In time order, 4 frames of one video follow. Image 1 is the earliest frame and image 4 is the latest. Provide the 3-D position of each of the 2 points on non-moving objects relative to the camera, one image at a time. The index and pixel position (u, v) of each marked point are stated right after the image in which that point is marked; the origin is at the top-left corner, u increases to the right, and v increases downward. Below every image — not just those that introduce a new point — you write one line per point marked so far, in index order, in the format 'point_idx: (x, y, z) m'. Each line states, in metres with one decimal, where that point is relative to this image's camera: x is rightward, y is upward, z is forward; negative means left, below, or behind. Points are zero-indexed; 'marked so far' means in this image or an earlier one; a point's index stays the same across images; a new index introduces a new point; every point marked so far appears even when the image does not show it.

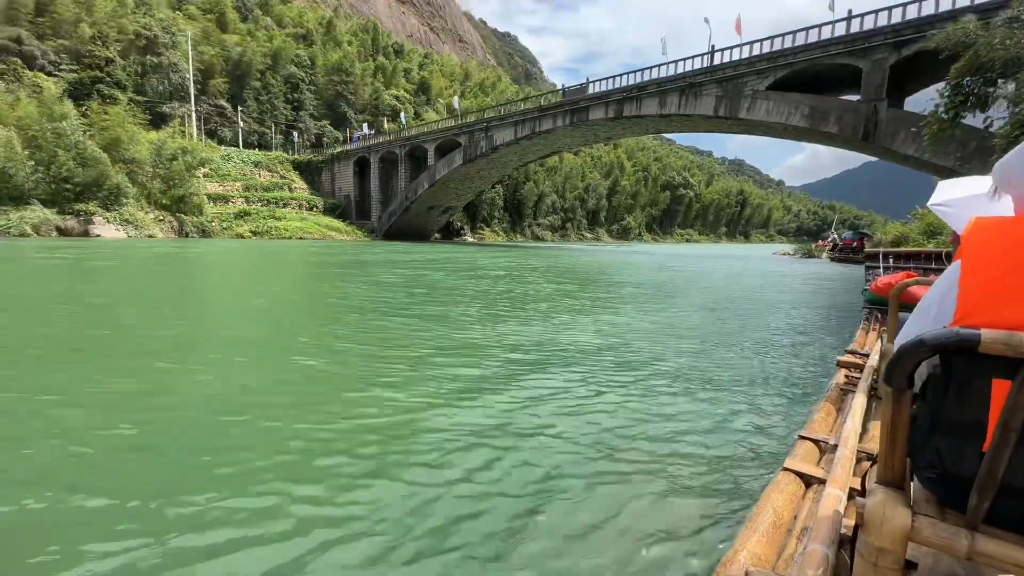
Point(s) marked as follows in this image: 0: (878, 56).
0: (+12.1, +7.7, +15.6) m
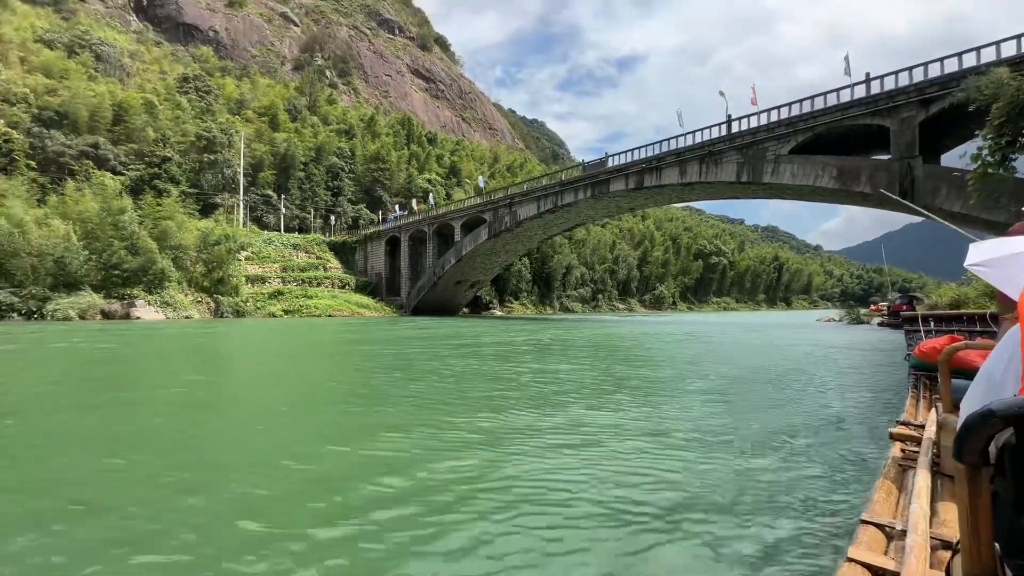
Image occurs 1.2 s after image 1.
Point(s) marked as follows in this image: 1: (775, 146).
0: (+12.7, +5.6, +15.2) m
1: (+10.4, +5.6, +18.7) m
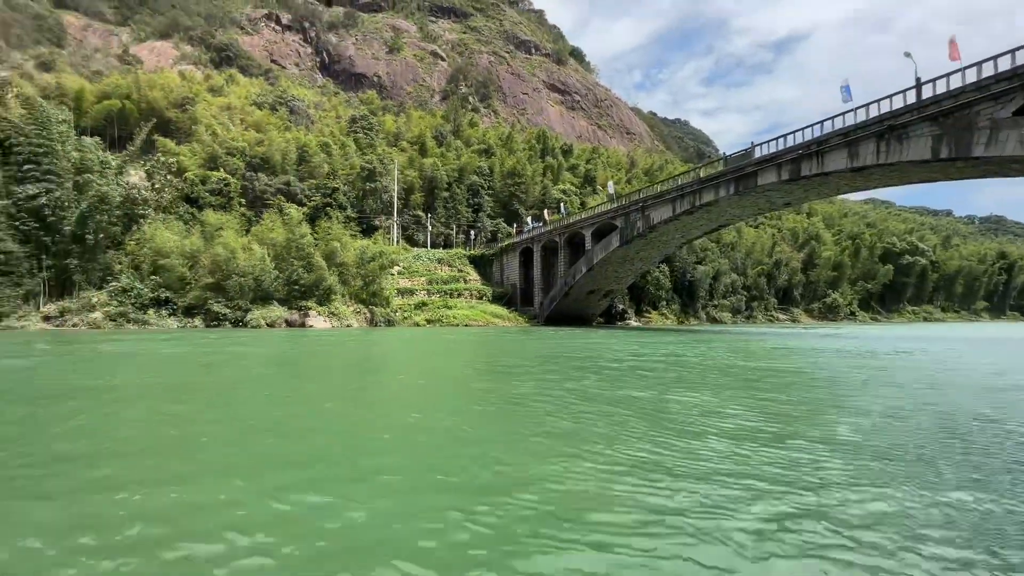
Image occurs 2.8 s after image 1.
0: (+15.8, +5.6, +10.4) m
1: (+14.7, +5.5, +14.4) m
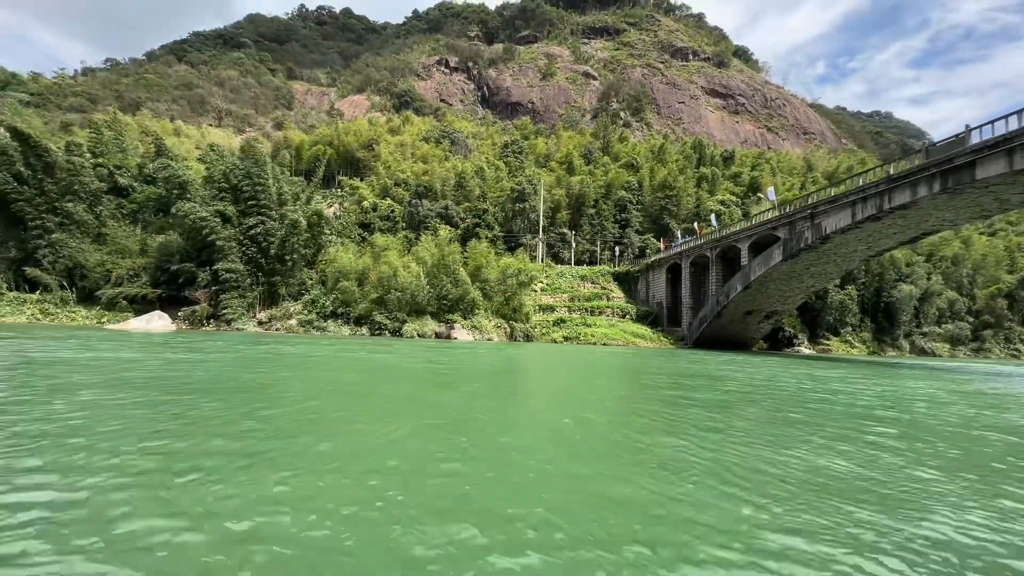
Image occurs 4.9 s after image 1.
0: (+17.3, +5.1, +4.7) m
1: (+17.6, +4.9, +8.9) m
